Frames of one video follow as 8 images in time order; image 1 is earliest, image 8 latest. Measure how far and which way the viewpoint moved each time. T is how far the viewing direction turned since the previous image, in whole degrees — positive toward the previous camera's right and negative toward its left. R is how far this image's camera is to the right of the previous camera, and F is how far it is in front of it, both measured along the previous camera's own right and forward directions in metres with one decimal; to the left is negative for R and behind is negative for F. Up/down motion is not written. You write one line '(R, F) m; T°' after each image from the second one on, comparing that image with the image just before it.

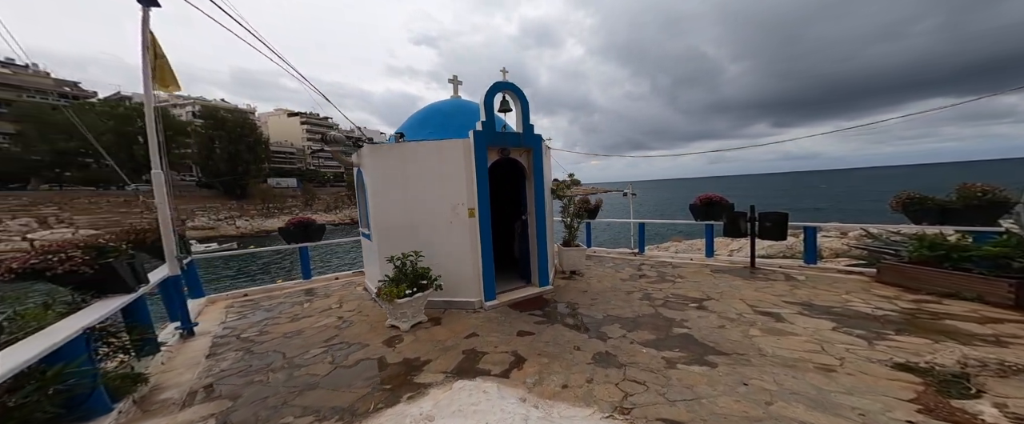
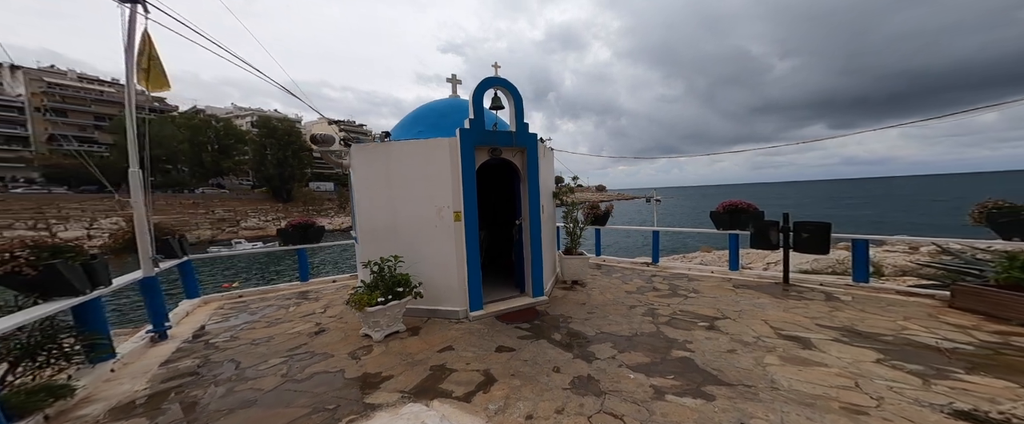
(+0.5, +0.4) m; -4°
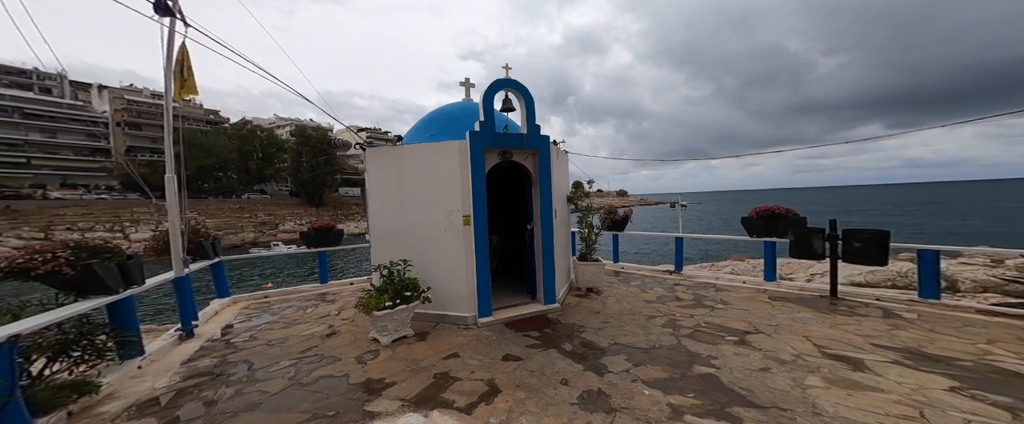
(+0.1, +0.1) m; -4°
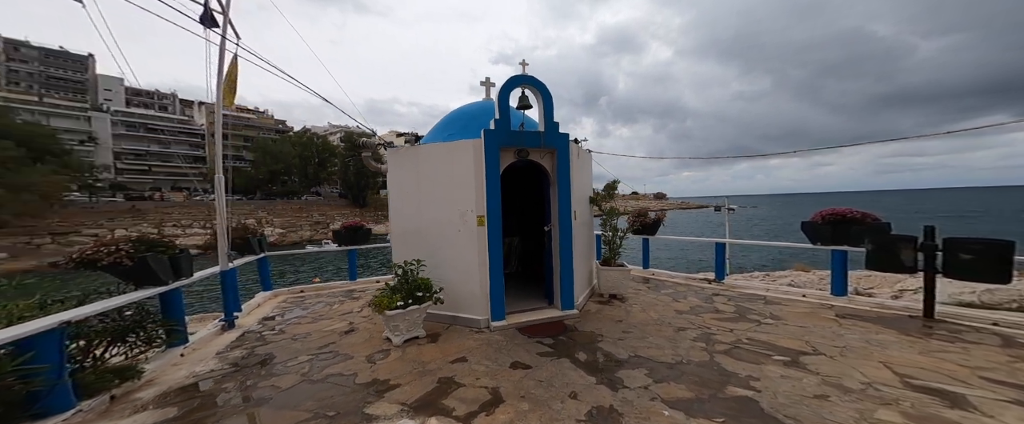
(+0.2, +0.2) m; -6°
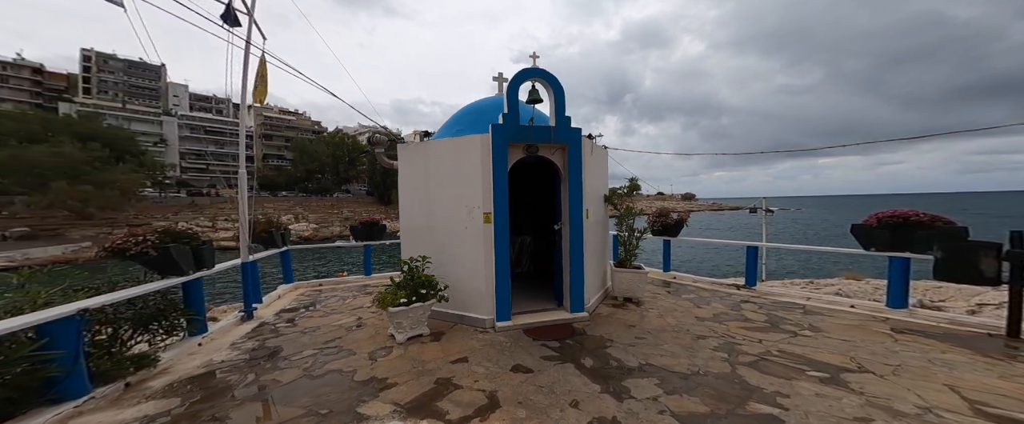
(+0.2, +0.1) m; -4°
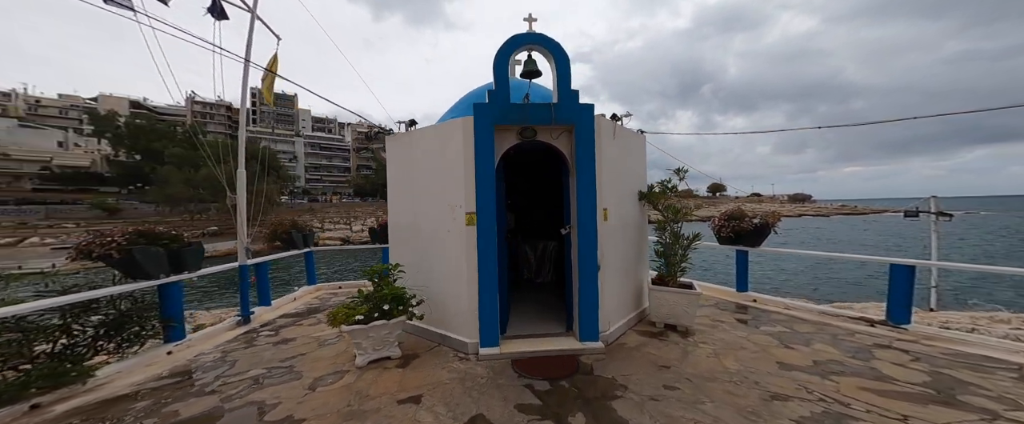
(+0.8, +1.0) m; -12°
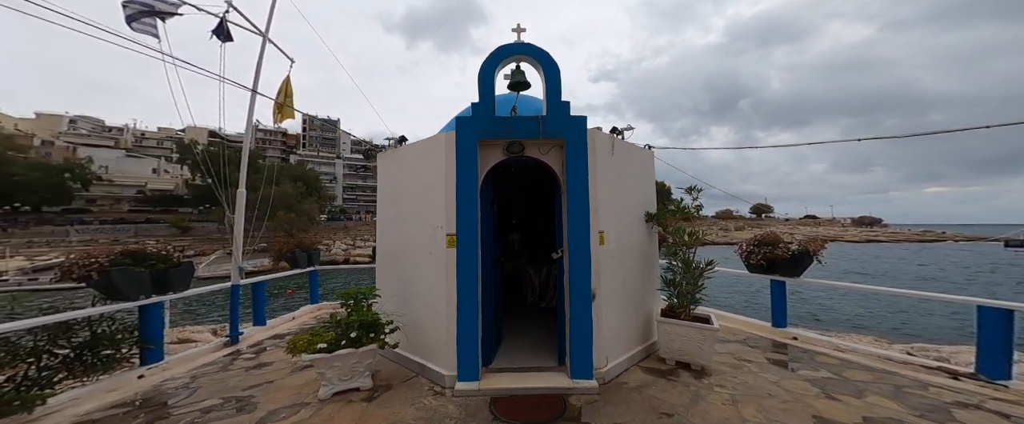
(+0.4, +0.3) m; -5°
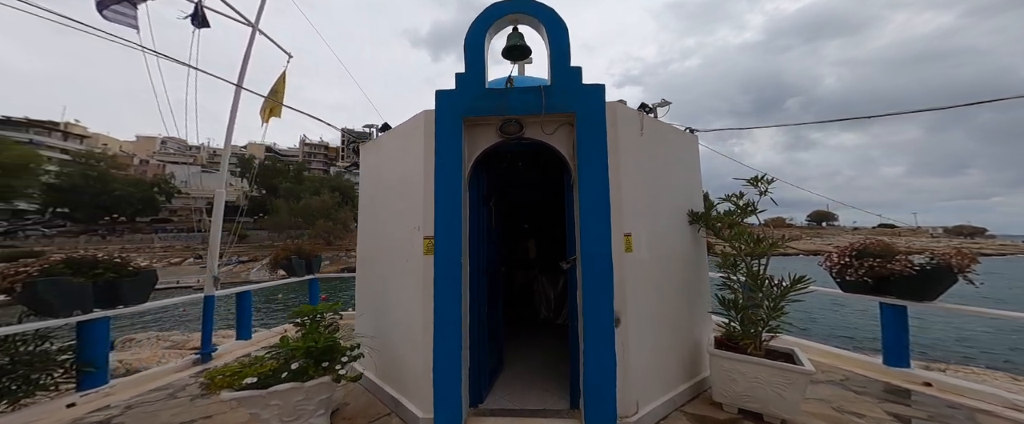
(+0.3, +0.8) m; -5°
